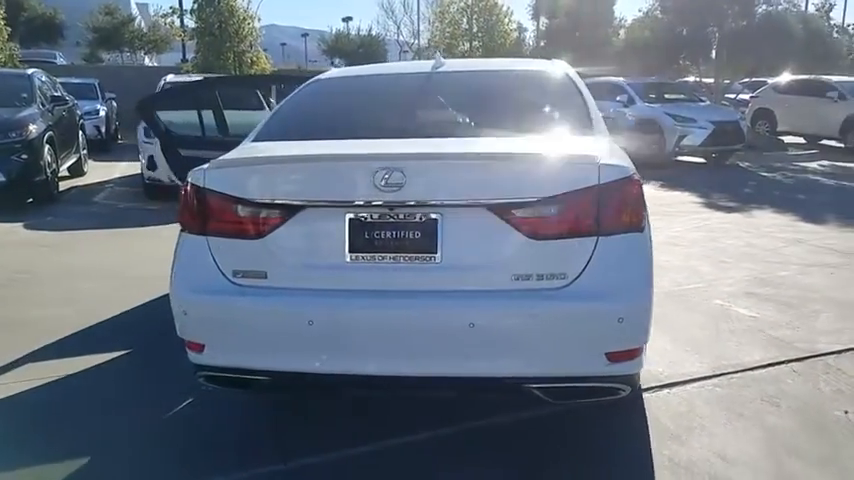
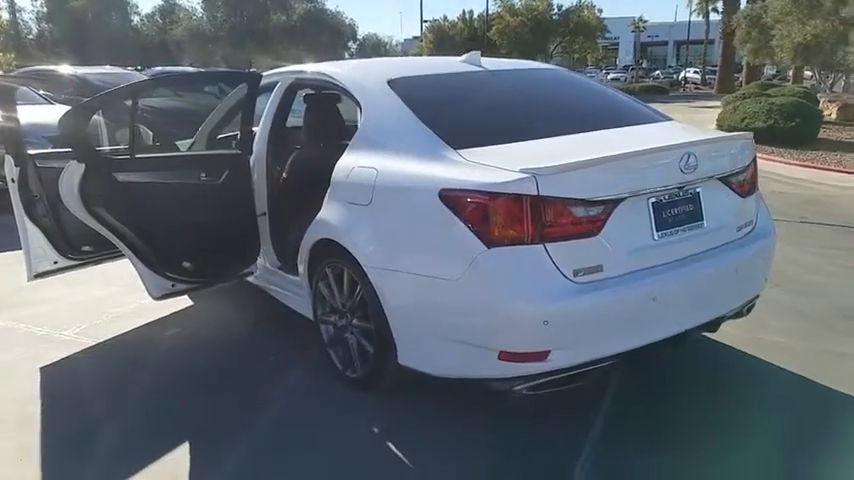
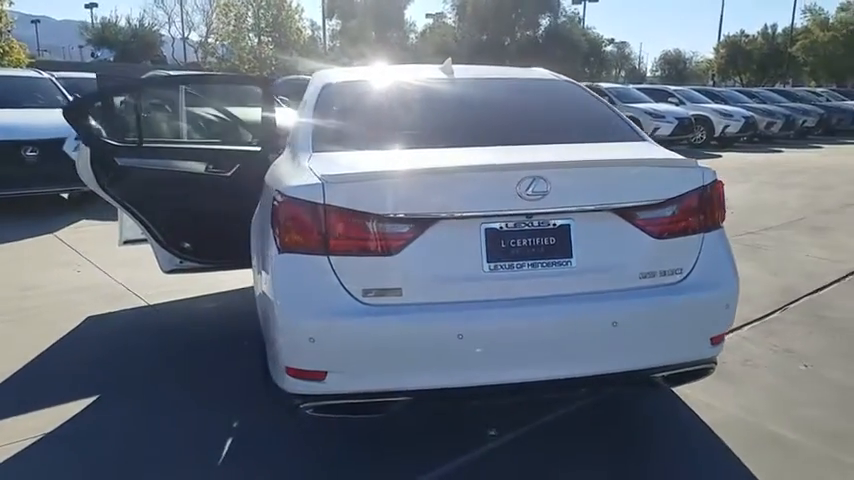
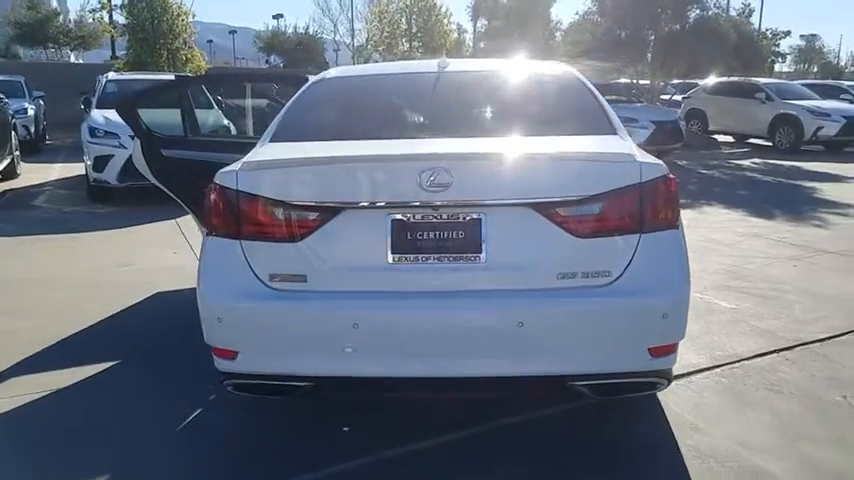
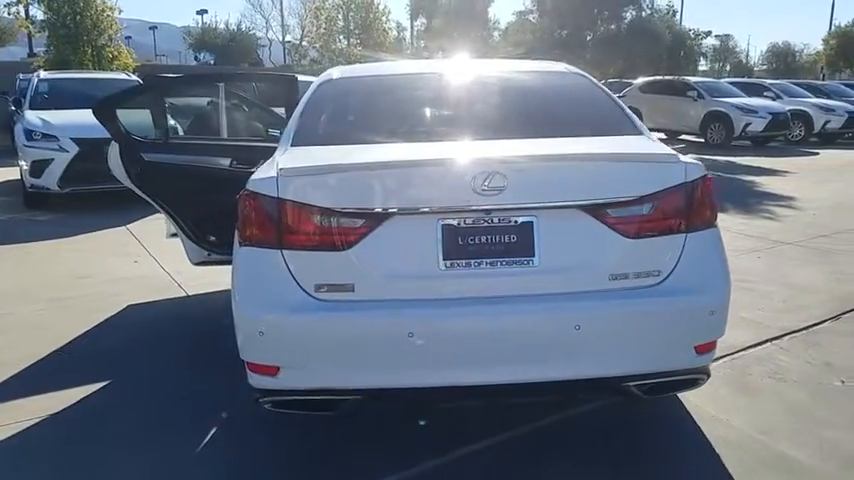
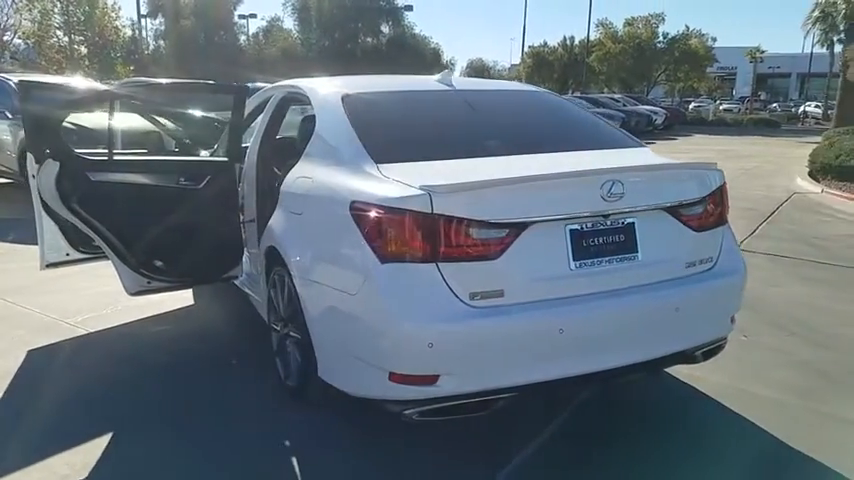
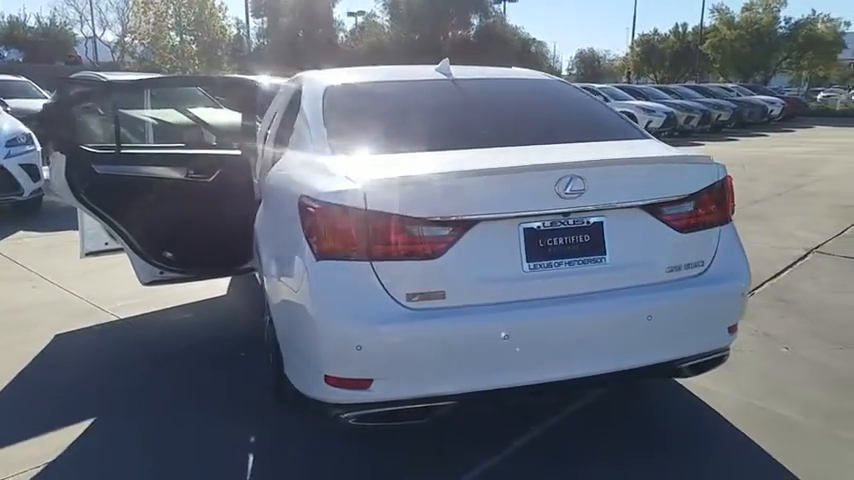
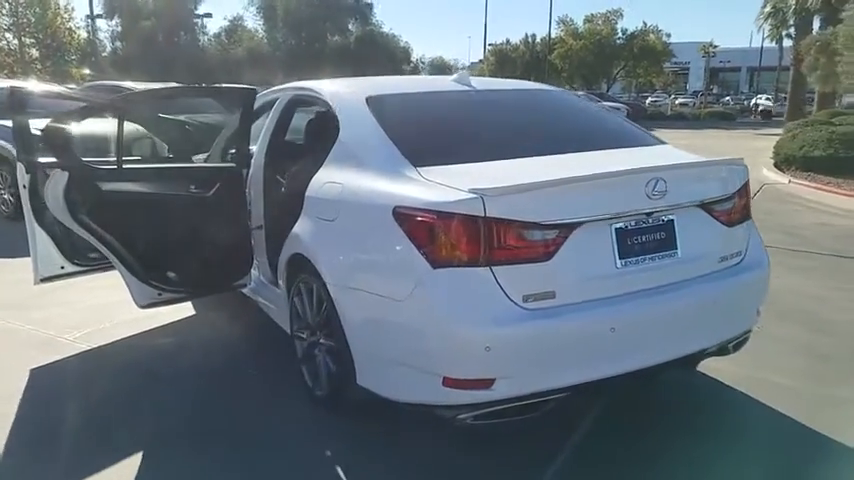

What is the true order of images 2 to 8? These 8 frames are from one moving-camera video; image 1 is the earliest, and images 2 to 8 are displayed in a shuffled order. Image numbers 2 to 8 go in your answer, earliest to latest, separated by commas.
4, 5, 3, 7, 6, 8, 2
